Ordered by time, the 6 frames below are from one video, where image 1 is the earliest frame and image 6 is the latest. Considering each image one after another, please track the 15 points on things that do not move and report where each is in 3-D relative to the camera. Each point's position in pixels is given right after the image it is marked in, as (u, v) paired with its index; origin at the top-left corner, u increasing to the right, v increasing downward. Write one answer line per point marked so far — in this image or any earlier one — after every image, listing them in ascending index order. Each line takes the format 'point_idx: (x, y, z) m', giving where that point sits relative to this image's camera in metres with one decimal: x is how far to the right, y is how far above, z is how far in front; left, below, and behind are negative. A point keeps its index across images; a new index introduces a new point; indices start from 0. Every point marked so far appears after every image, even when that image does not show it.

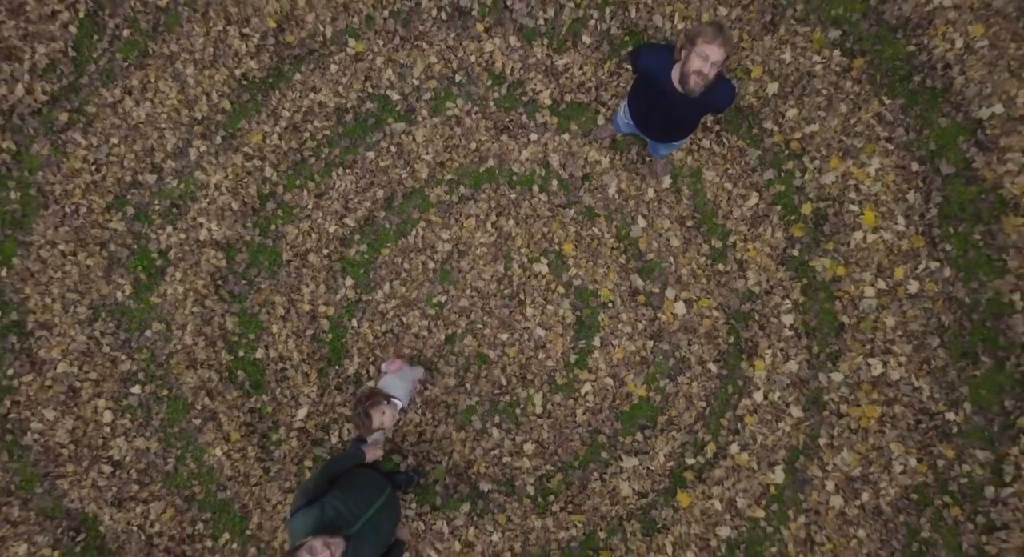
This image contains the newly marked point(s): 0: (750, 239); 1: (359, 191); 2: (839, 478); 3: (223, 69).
0: (+2.1, +0.3, +5.6) m
1: (-1.4, +0.8, +5.7) m
2: (+2.8, -1.7, +5.4) m
3: (-2.6, +1.9, +5.7) m
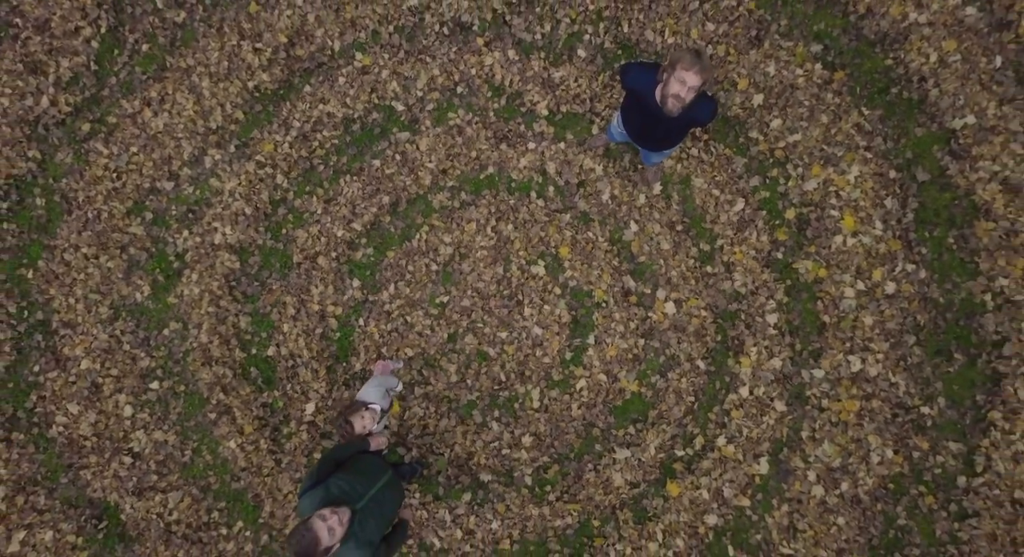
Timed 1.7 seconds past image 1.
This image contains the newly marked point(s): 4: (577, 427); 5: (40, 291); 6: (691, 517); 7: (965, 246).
0: (+2.1, +0.3, +5.9) m
1: (-1.4, +0.8, +6.0) m
2: (+2.8, -1.7, +5.7) m
3: (-2.6, +1.9, +6.0) m
4: (+0.6, -1.4, +5.9) m
5: (-4.3, -0.1, +5.8) m
6: (+1.6, -2.2, +5.7) m
7: (+4.1, +0.3, +5.7) m
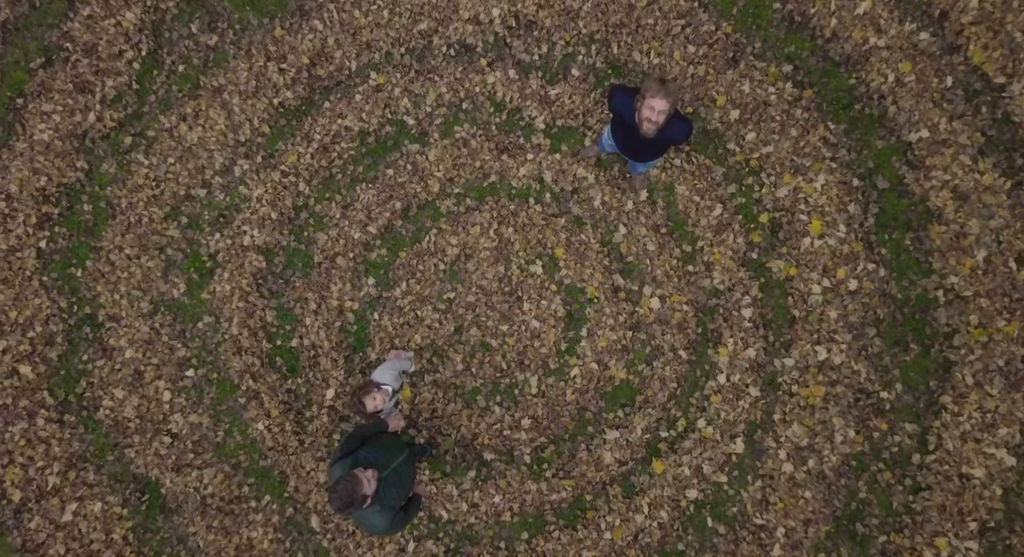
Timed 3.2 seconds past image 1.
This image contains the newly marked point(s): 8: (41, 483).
0: (+2.1, +0.4, +6.5) m
1: (-1.4, +0.8, +6.6) m
2: (+2.8, -1.7, +6.3) m
3: (-2.6, +1.9, +6.6) m
4: (+0.6, -1.4, +6.5) m
5: (-4.3, -0.1, +6.4) m
6: (+1.6, -2.2, +6.4) m
7: (+4.1, +0.3, +6.3) m
8: (-4.6, -2.0, +6.2) m
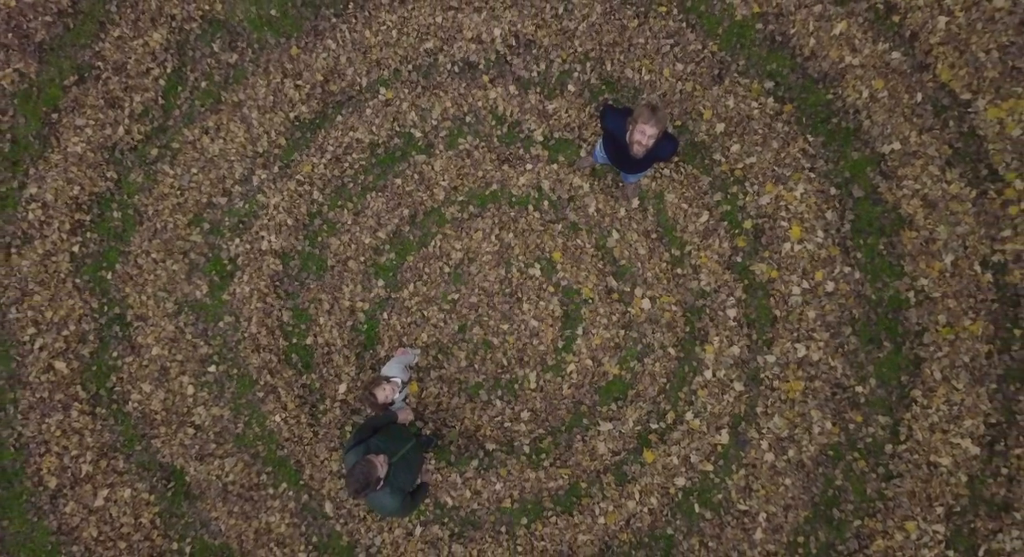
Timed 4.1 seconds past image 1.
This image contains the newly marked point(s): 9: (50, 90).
0: (+2.1, +0.3, +7.0) m
1: (-1.4, +0.8, +7.1) m
2: (+2.8, -1.7, +6.8) m
3: (-2.6, +1.9, +7.1) m
4: (+0.6, -1.4, +7.0) m
5: (-4.3, -0.1, +6.9) m
6: (+1.6, -2.2, +6.8) m
7: (+4.1, +0.3, +6.7) m
8: (-4.6, -2.0, +6.7) m
9: (-5.0, +2.0, +6.9) m
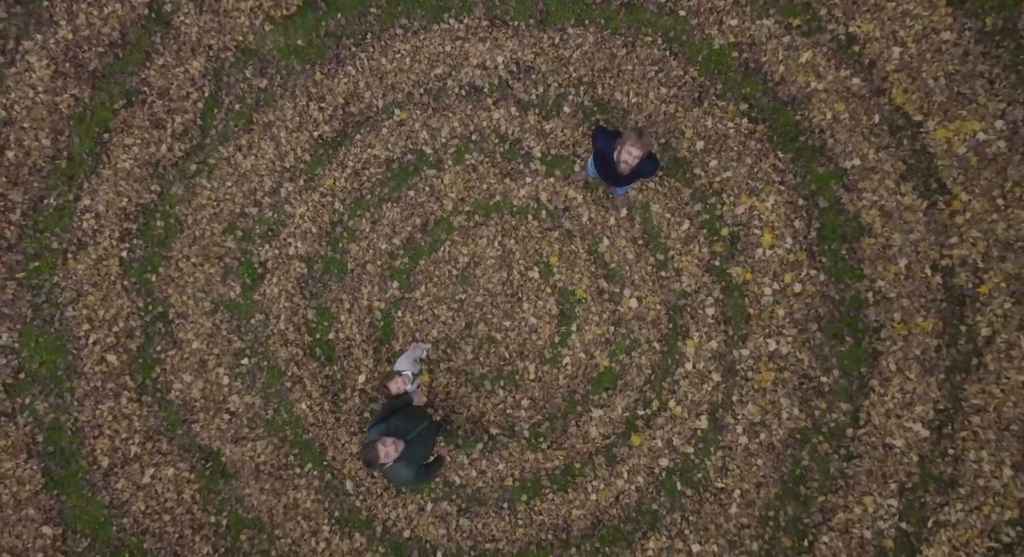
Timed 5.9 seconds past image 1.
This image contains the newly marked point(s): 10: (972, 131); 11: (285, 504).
0: (+2.1, +0.3, +7.8) m
1: (-1.4, +0.7, +7.9) m
2: (+2.8, -1.7, +7.6) m
3: (-2.6, +1.8, +7.9) m
4: (+0.6, -1.4, +7.8) m
5: (-4.3, -0.1, +7.7) m
6: (+1.6, -2.2, +7.6) m
7: (+4.1, +0.3, +7.5) m
8: (-4.6, -2.1, +7.5) m
9: (-5.0, +2.0, +7.7) m
10: (+5.3, +1.7, +7.2) m
11: (-2.7, -2.7, +7.6) m
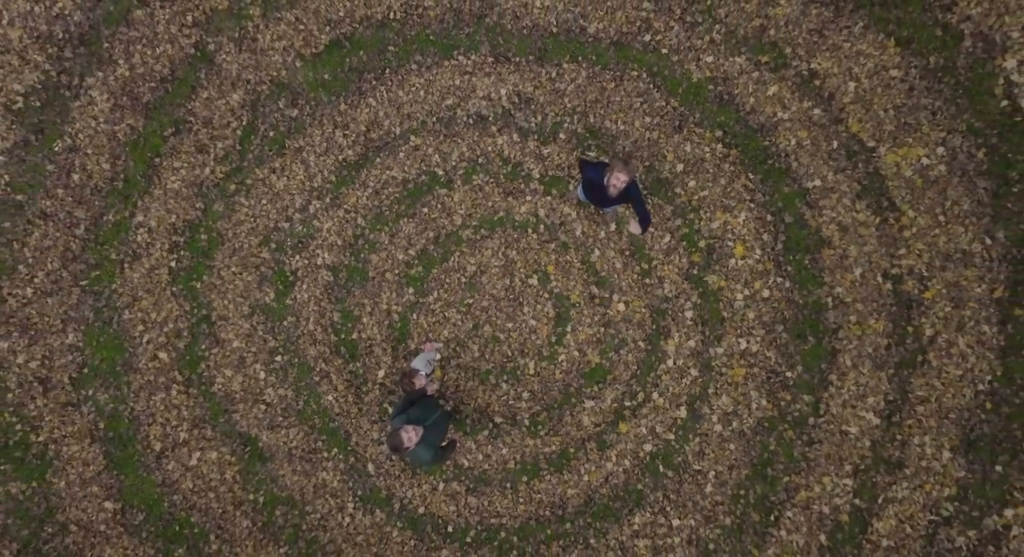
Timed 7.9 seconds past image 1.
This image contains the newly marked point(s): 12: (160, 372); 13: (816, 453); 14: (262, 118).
0: (+2.1, +0.2, +8.8) m
1: (-1.3, +0.6, +8.9) m
2: (+2.8, -1.8, +8.6) m
3: (-2.6, +1.7, +8.9) m
4: (+0.7, -1.5, +8.8) m
5: (-4.3, -0.2, +8.8) m
6: (+1.7, -2.3, +8.6) m
7: (+4.1, +0.2, +8.6) m
8: (-4.6, -2.2, +8.6) m
9: (-5.0, +1.9, +8.7) m
10: (+5.3, +1.6, +8.3) m
11: (-2.7, -2.8, +8.6) m
12: (-4.8, -1.3, +8.6) m
13: (+4.0, -2.3, +8.3) m
14: (-3.5, +2.3, +8.9) m
